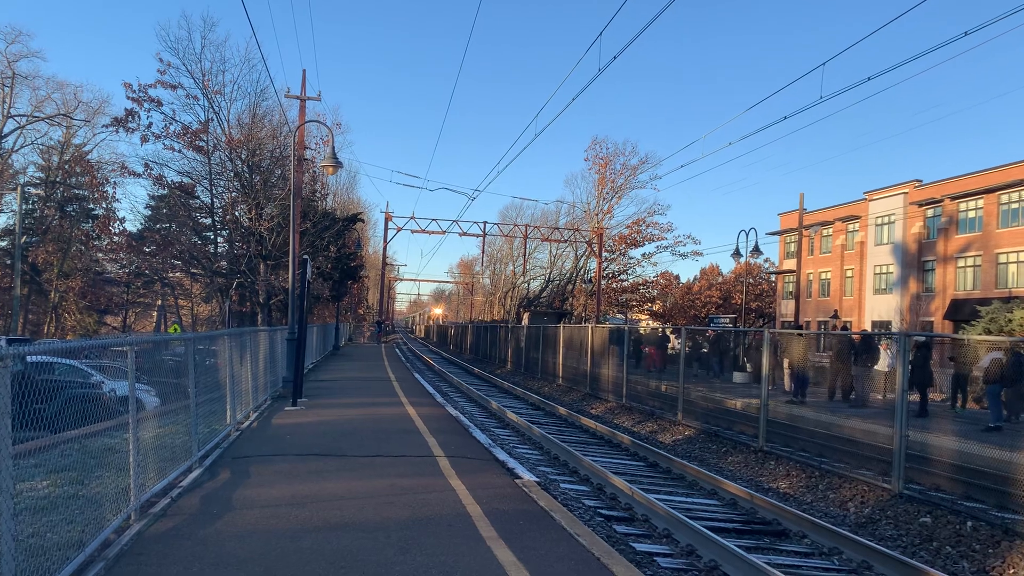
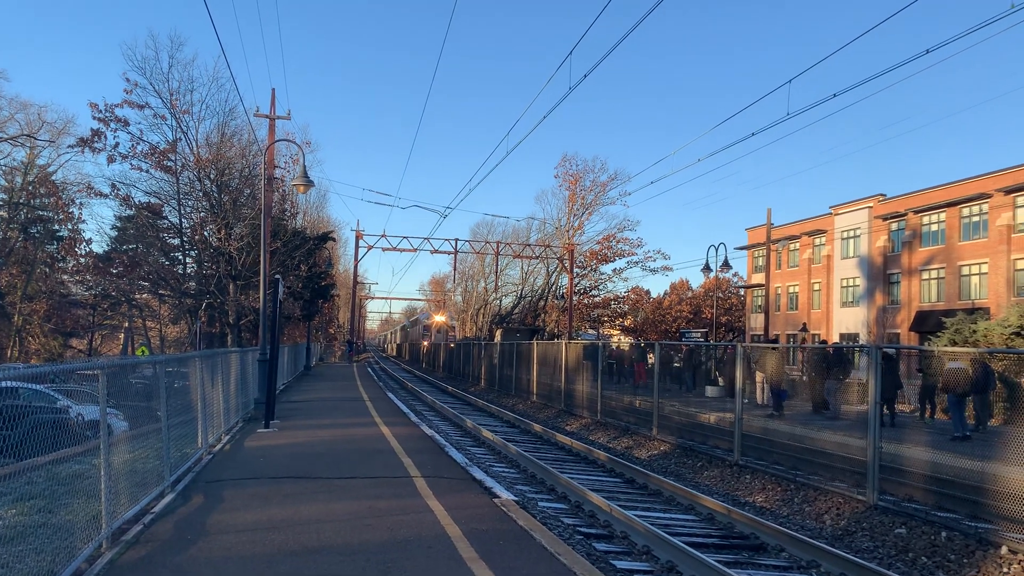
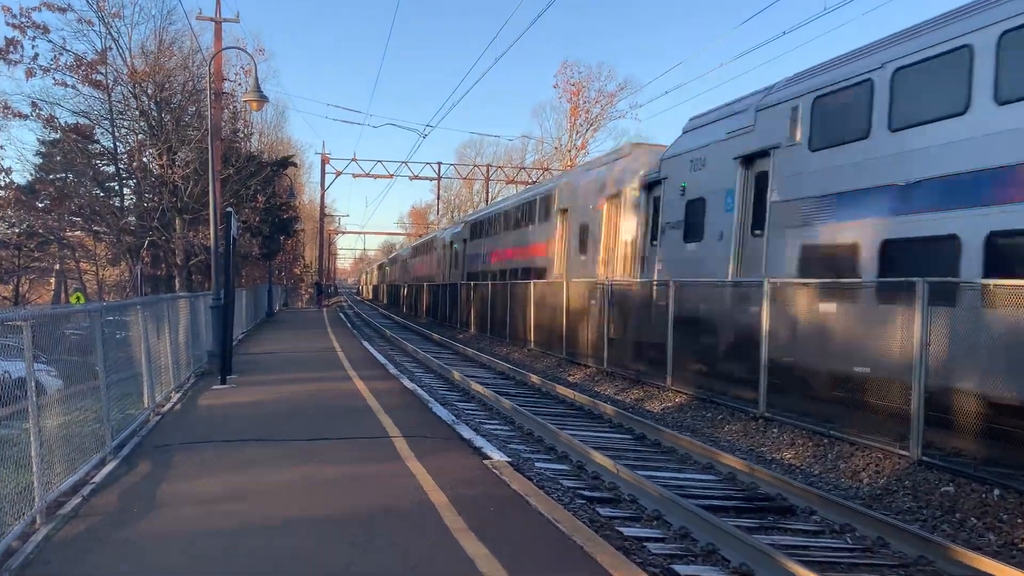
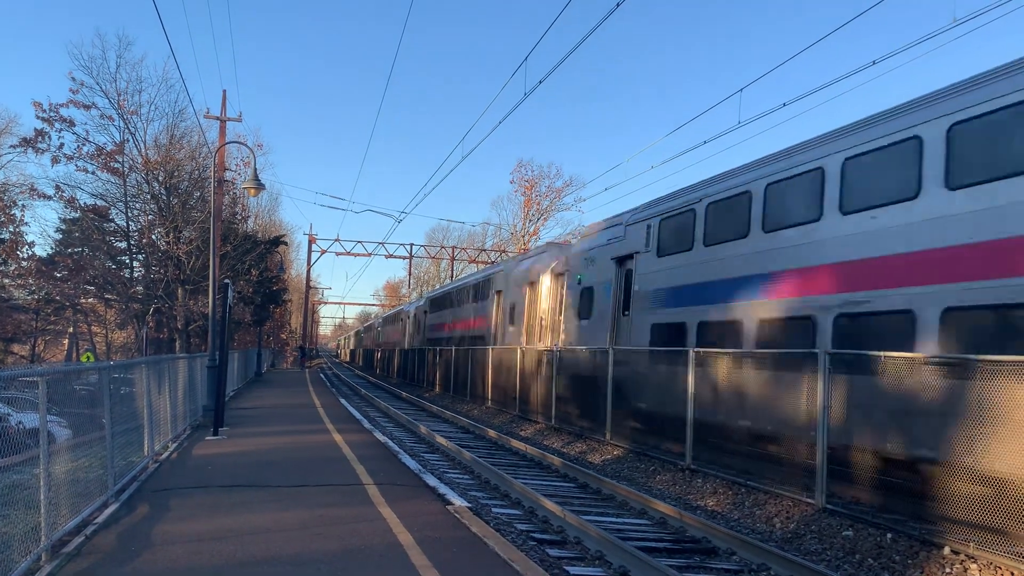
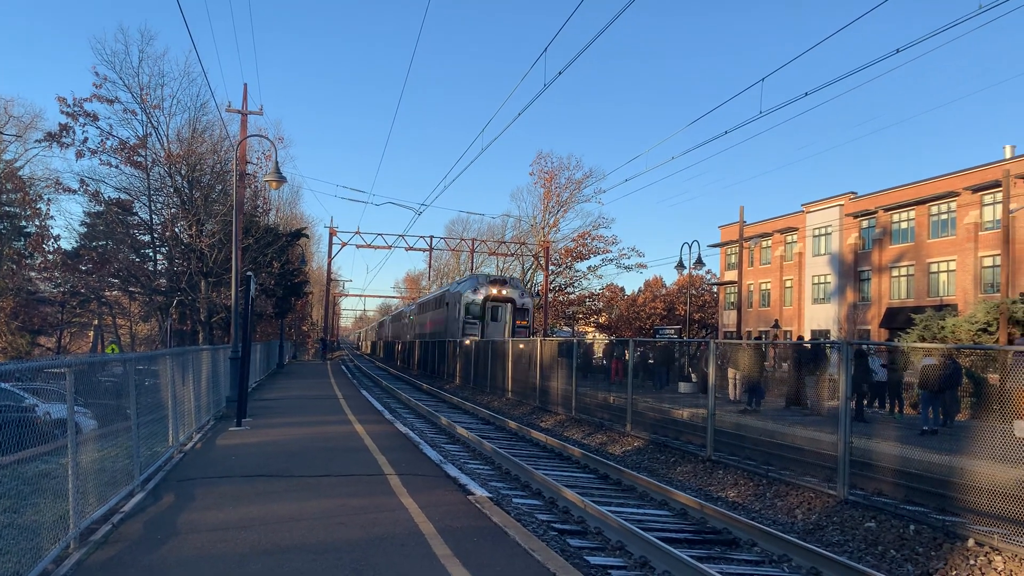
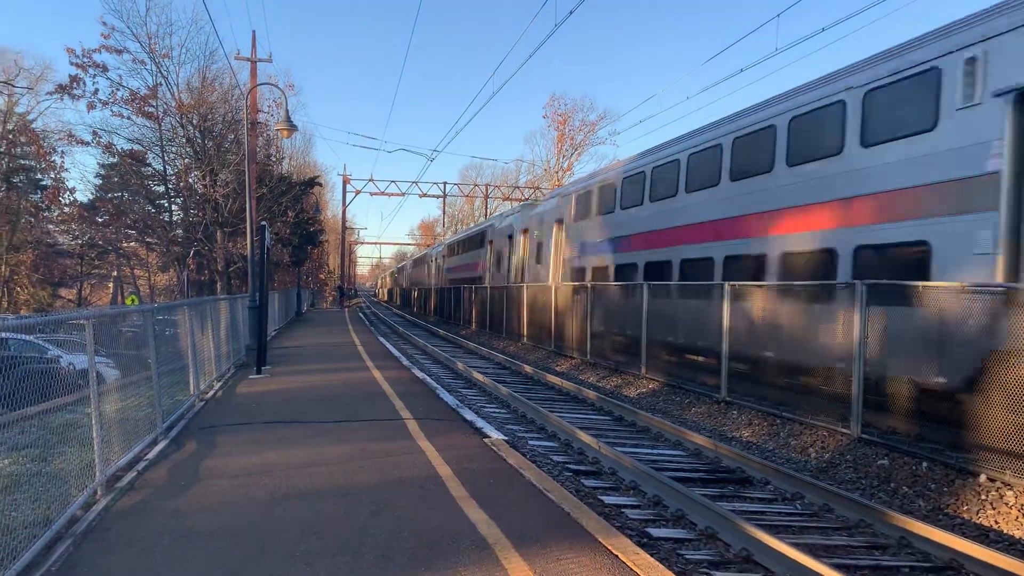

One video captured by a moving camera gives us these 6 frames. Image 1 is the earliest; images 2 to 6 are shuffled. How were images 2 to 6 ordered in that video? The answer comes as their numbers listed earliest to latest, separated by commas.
2, 5, 4, 6, 3
